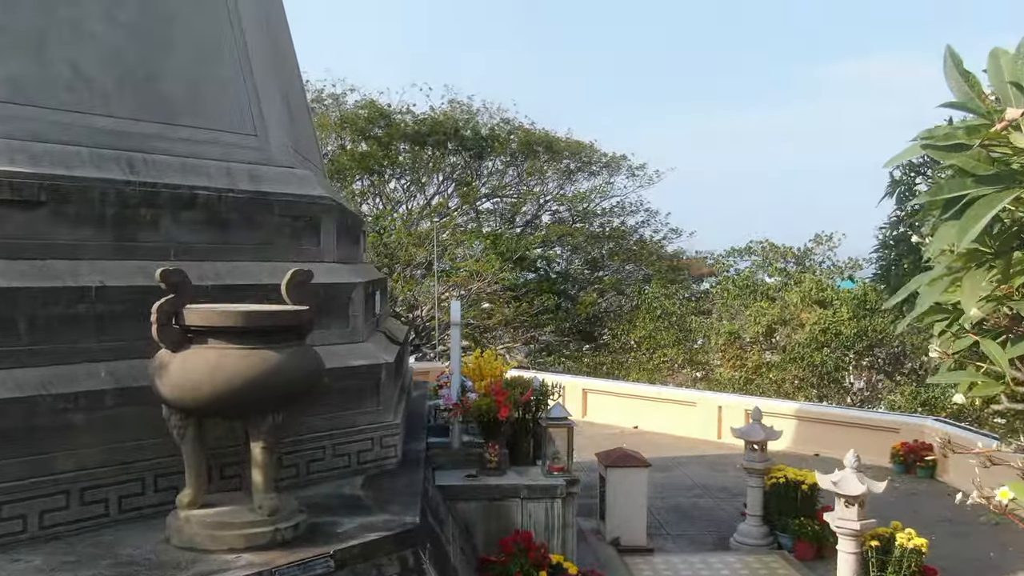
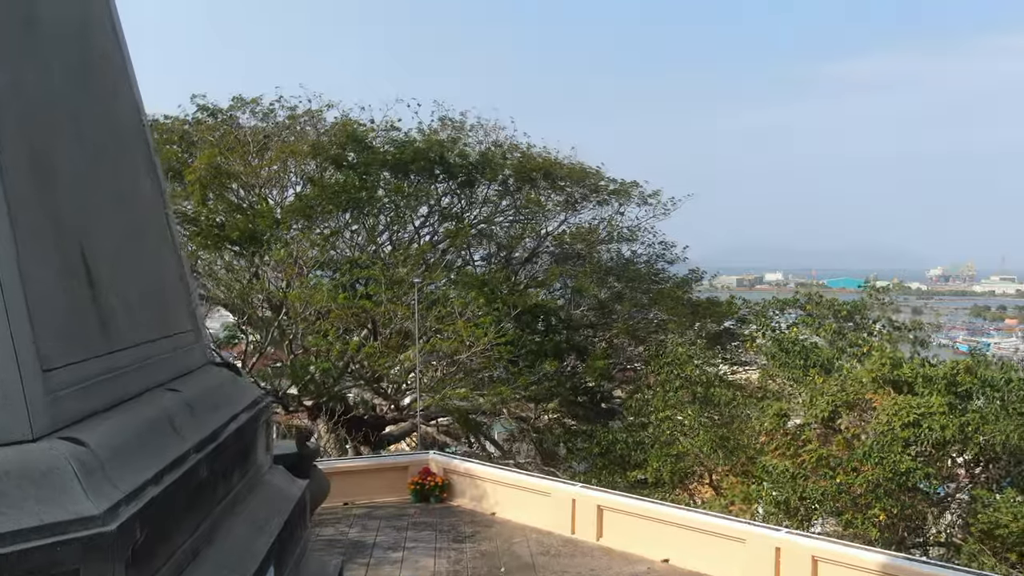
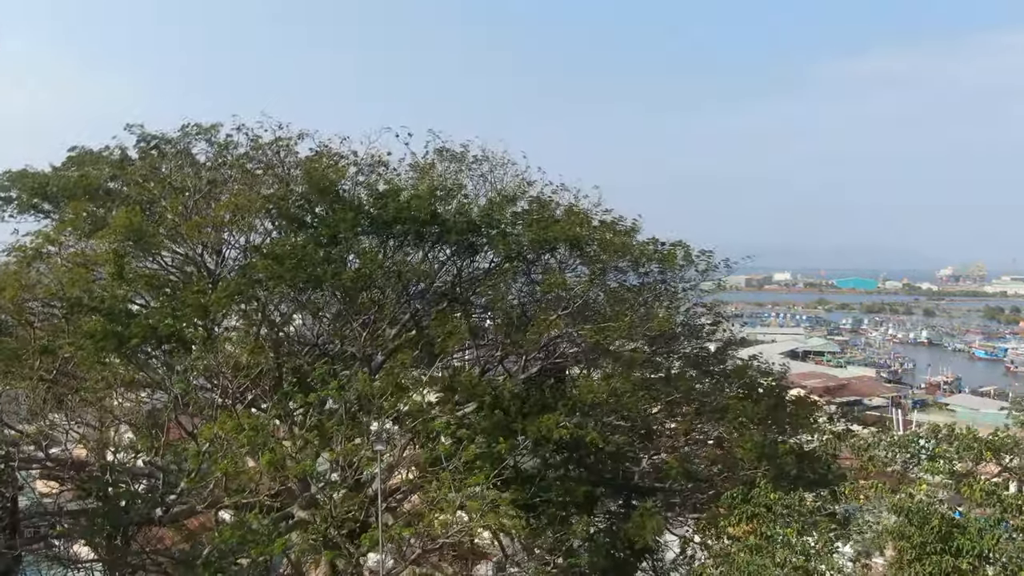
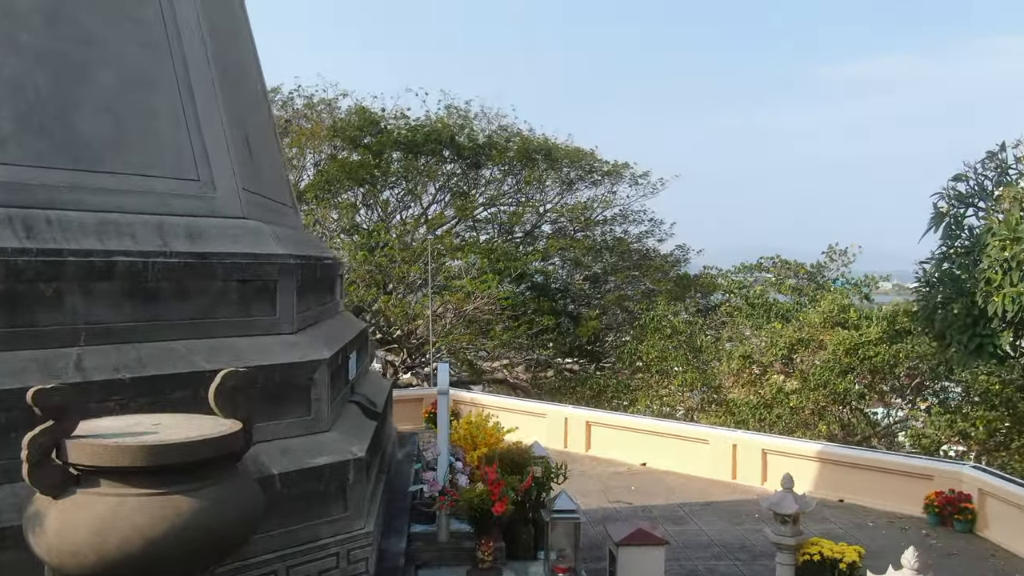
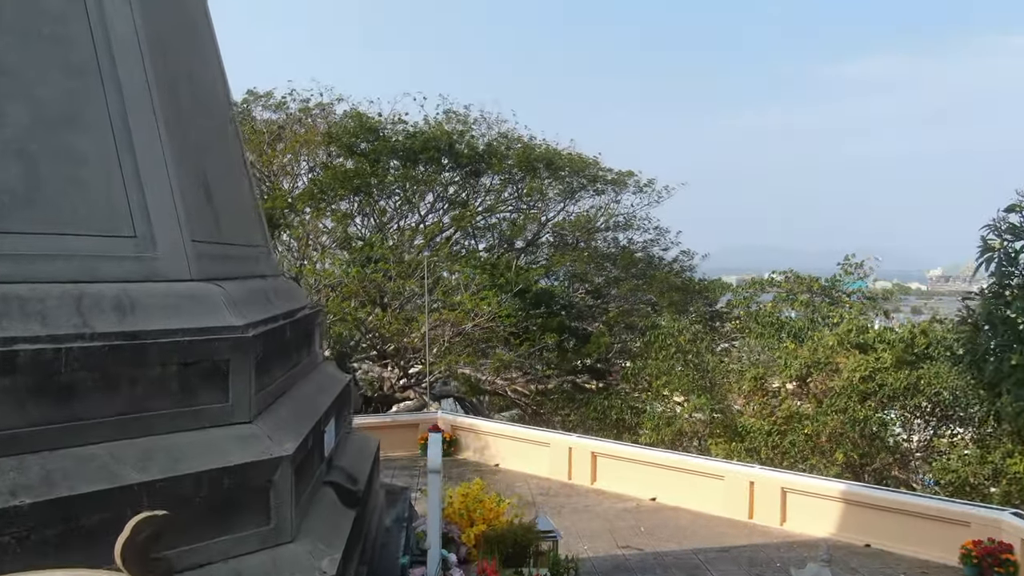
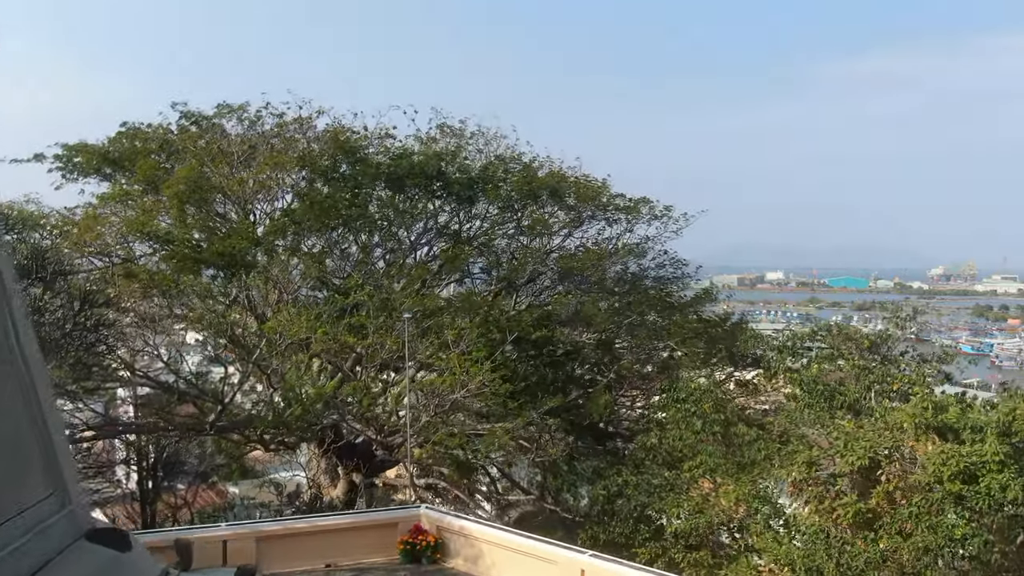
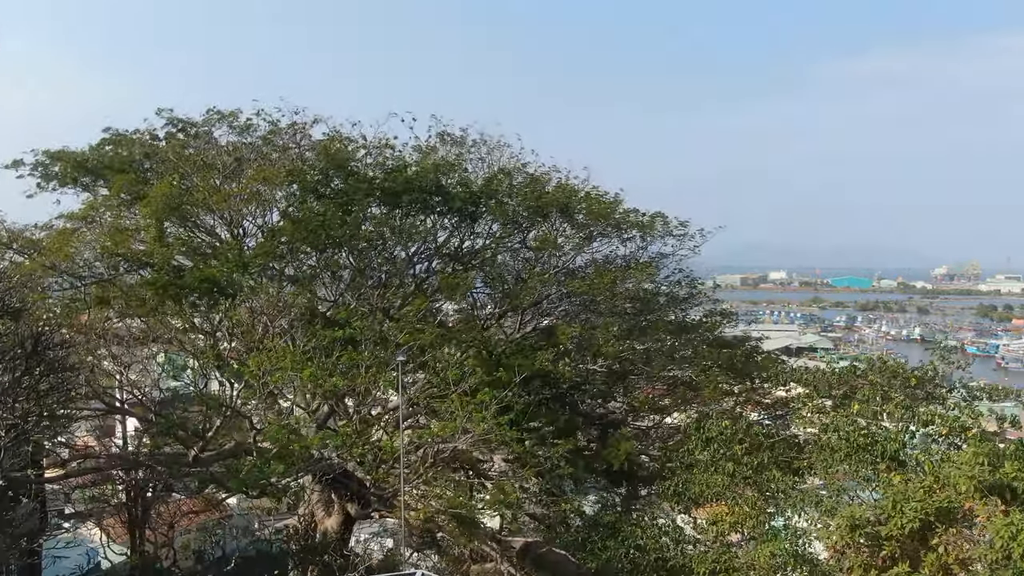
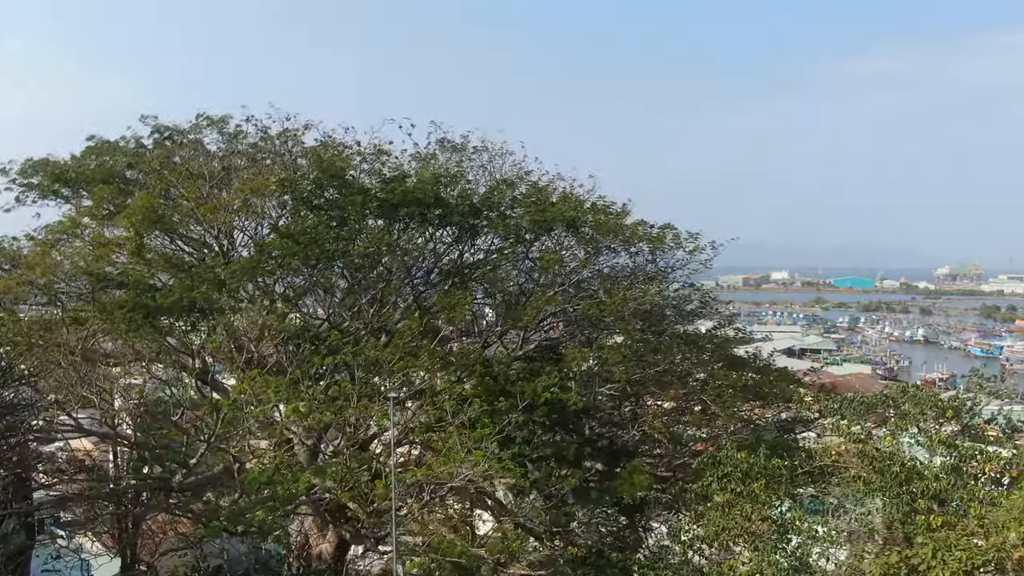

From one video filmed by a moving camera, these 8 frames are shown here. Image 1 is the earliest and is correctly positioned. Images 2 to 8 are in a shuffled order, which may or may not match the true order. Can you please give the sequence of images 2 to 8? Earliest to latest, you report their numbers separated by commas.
4, 5, 2, 6, 7, 8, 3
